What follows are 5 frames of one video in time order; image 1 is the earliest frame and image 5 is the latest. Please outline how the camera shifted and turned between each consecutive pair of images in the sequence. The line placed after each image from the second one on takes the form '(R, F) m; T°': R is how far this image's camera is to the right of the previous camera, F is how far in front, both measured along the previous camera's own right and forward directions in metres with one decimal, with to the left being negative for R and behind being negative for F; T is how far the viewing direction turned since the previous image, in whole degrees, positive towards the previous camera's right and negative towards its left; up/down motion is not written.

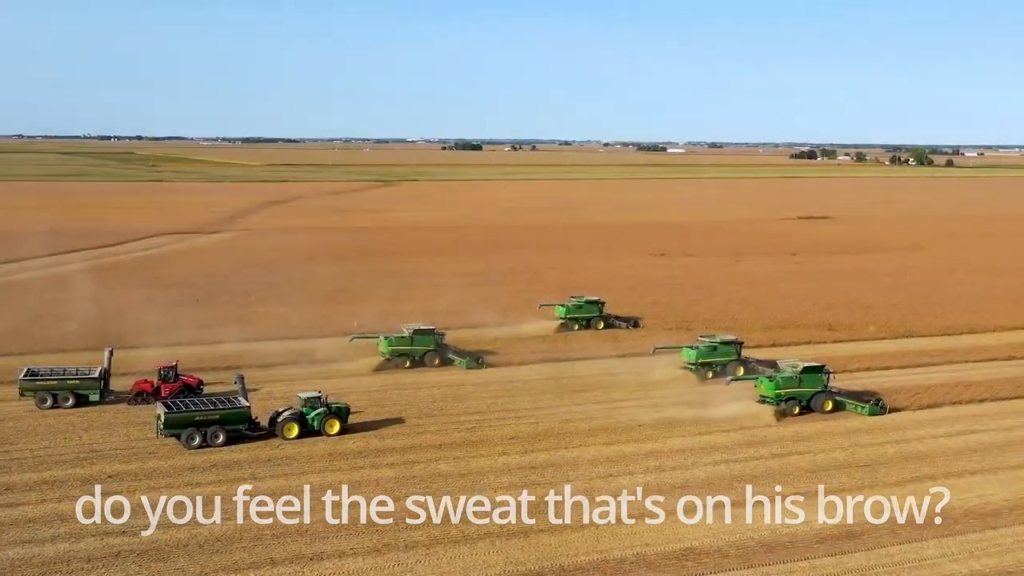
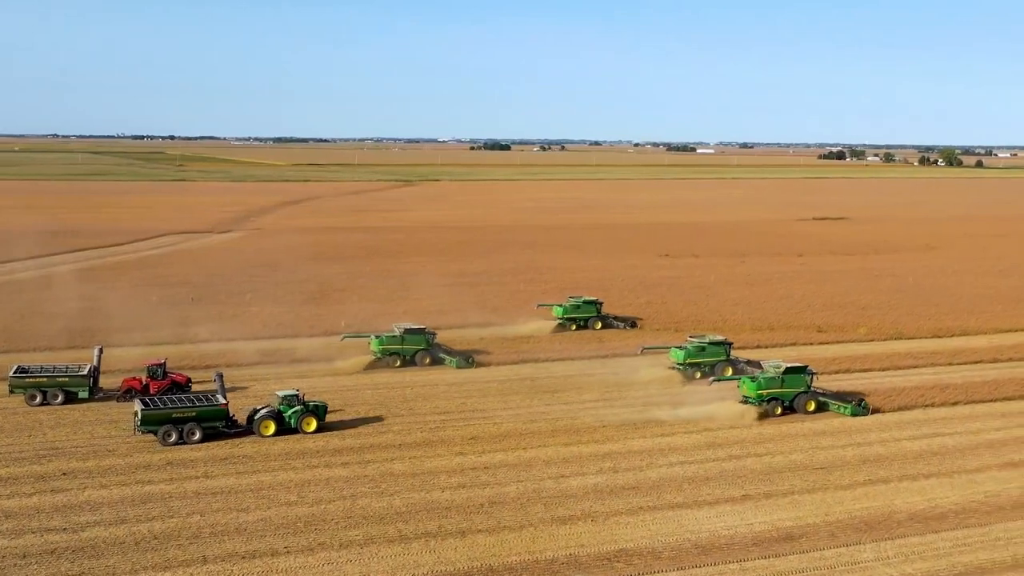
(+1.1, 0.0) m; -1°
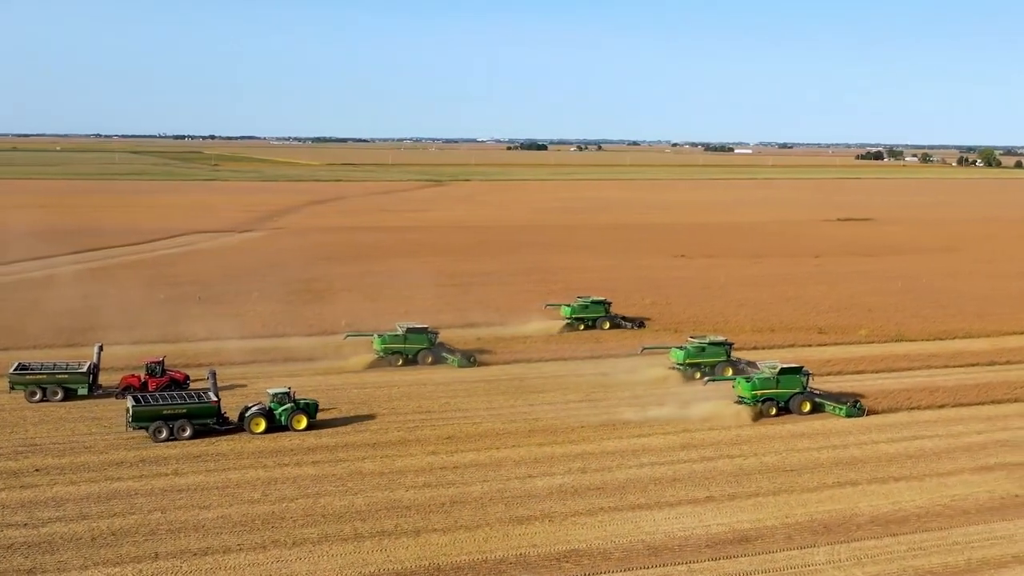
(+1.0, 0.0) m; -2°
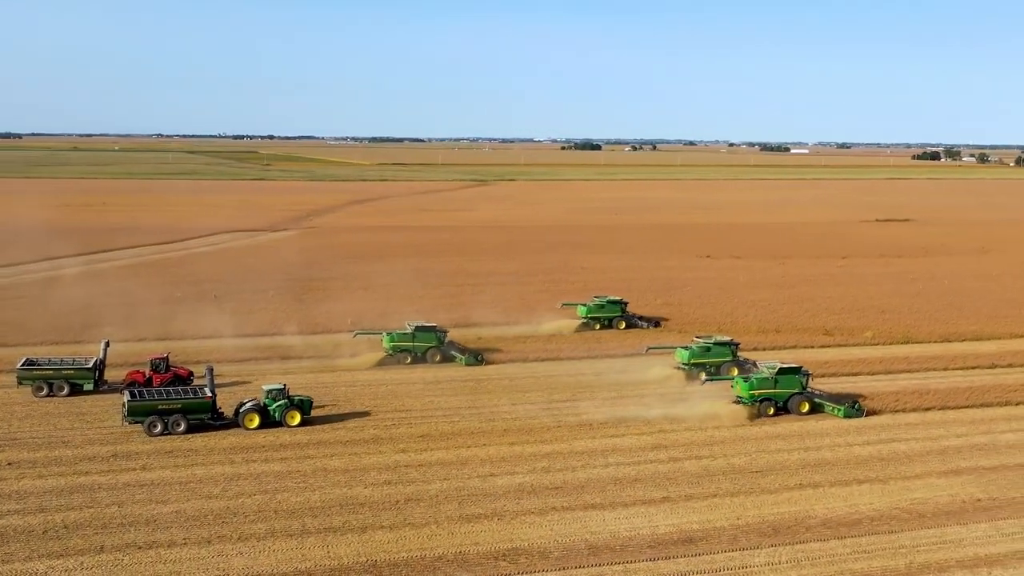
(+1.3, 0.0) m; -2°
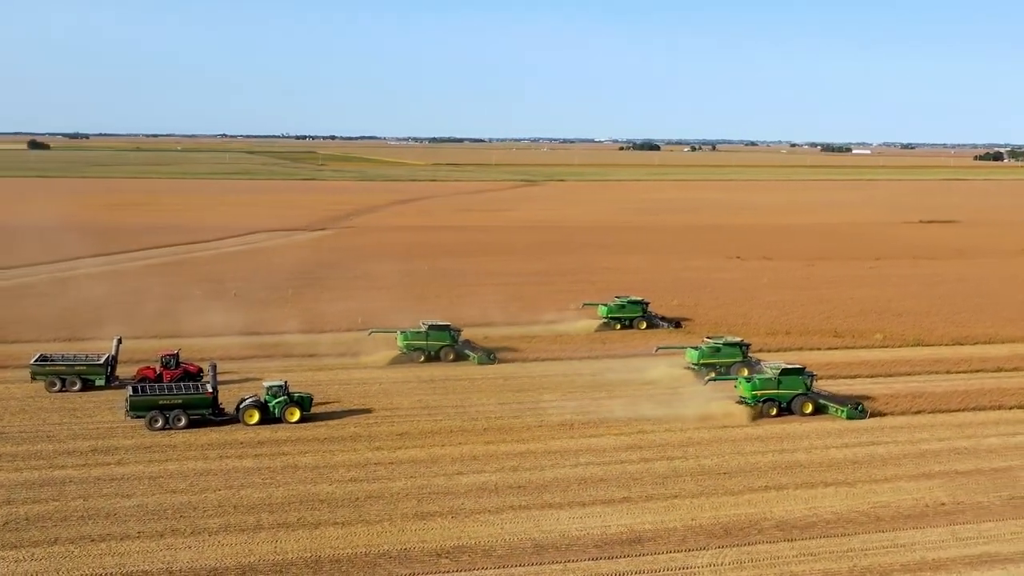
(+1.3, 0.0) m; -3°
